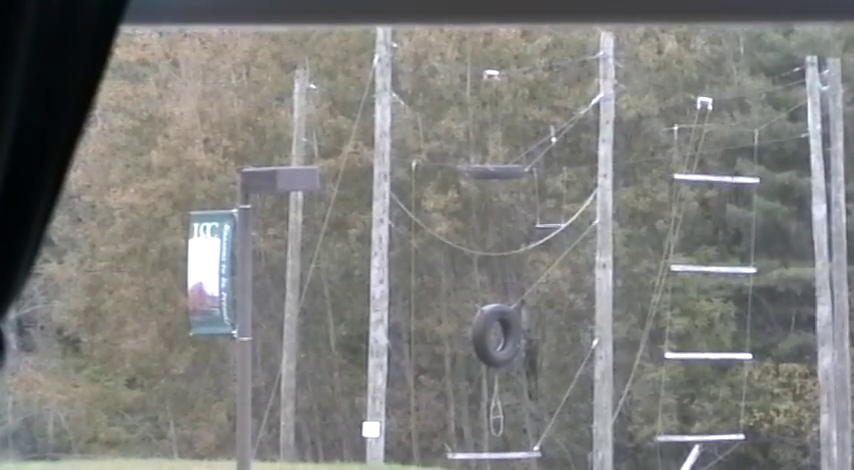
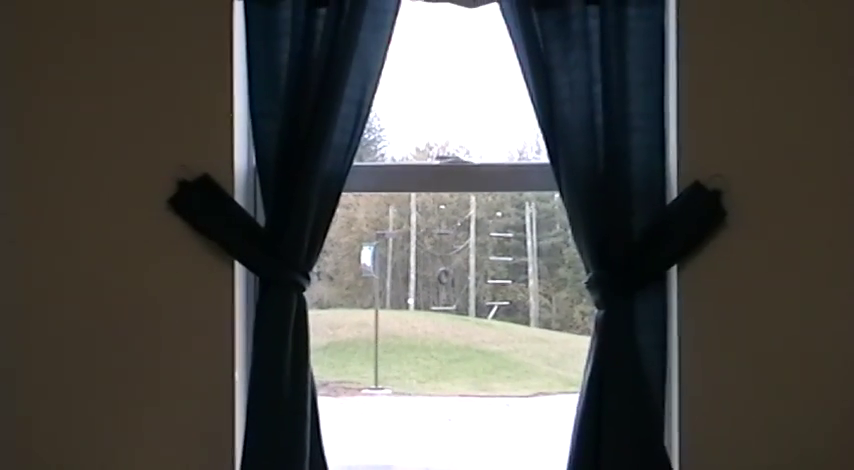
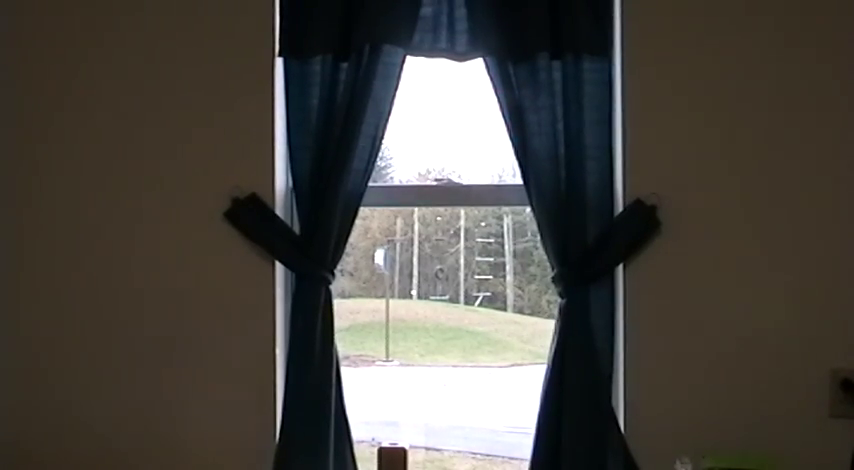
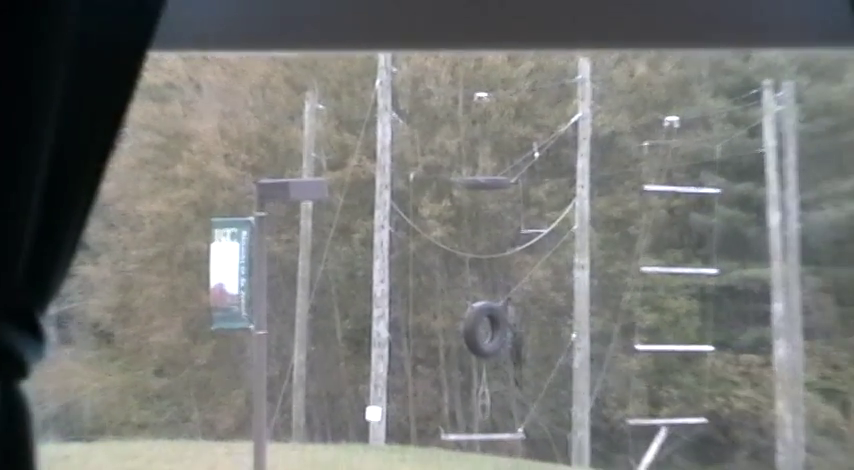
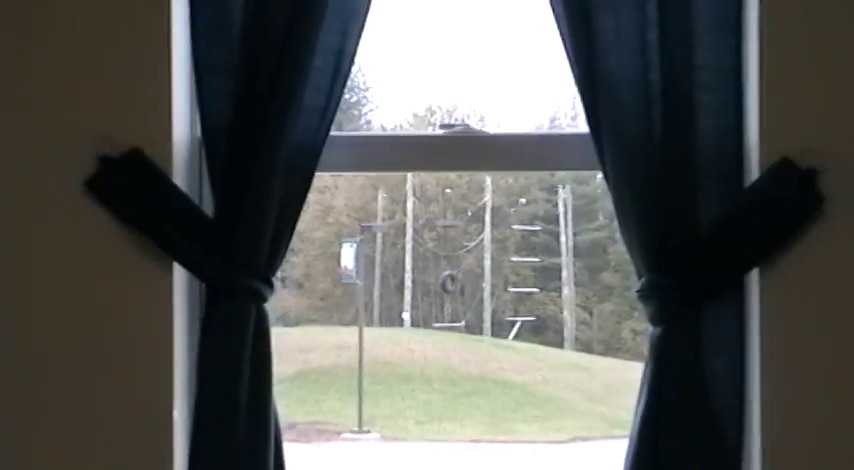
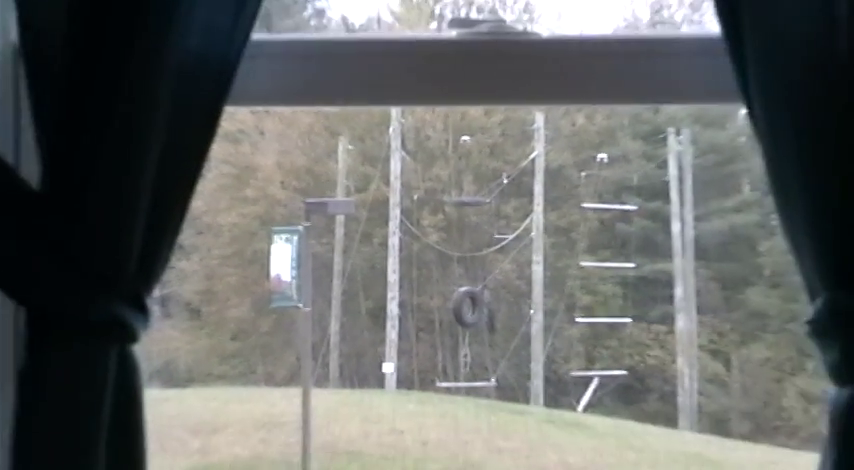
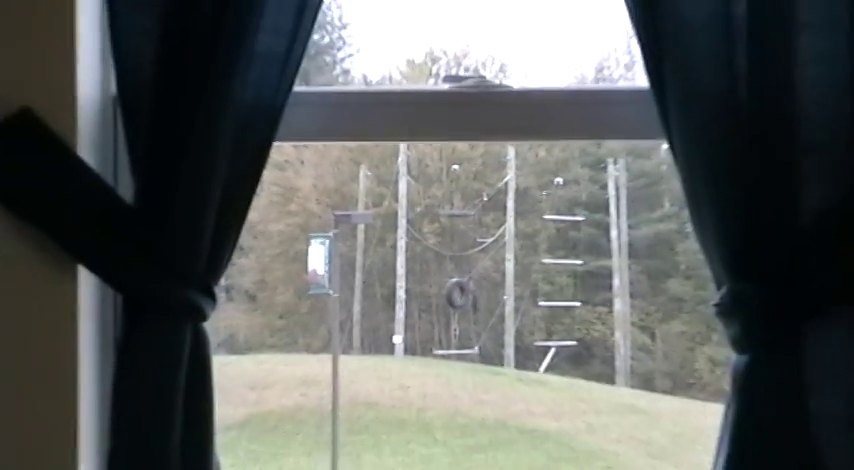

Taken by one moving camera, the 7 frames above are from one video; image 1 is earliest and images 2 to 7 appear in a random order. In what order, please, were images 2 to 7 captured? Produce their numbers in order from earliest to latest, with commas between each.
4, 6, 7, 5, 2, 3
